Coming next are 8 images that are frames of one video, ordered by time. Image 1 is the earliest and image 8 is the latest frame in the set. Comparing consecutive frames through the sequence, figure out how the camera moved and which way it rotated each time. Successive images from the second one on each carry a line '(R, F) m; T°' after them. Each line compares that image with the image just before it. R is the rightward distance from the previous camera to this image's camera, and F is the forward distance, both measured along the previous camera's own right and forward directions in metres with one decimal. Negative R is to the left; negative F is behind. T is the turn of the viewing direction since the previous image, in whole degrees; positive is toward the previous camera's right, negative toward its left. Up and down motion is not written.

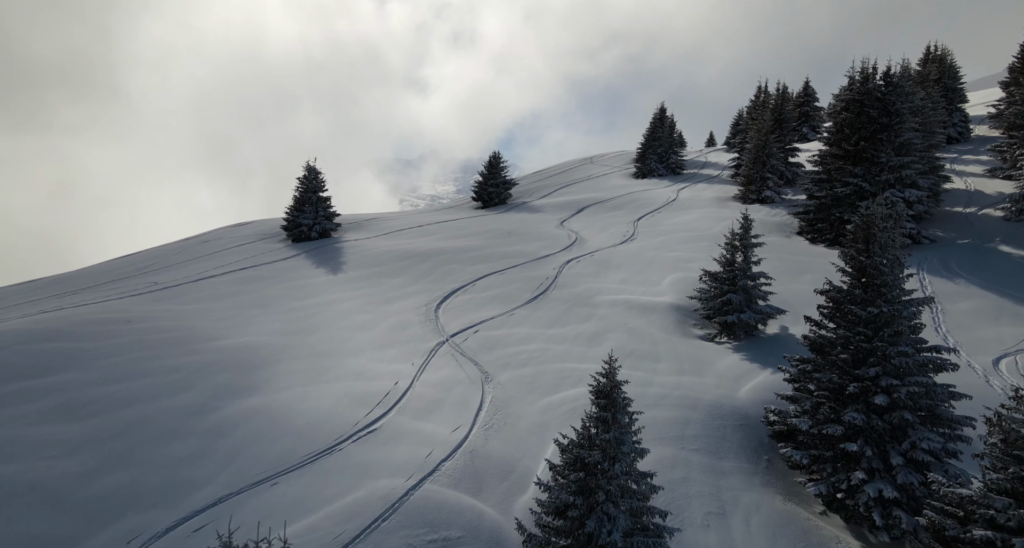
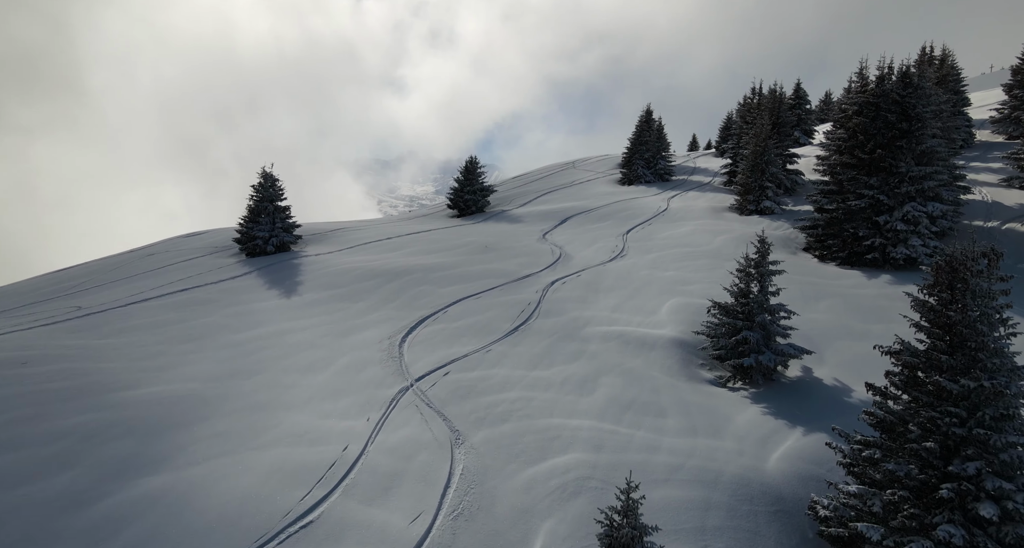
(+0.1, +2.8) m; +2°
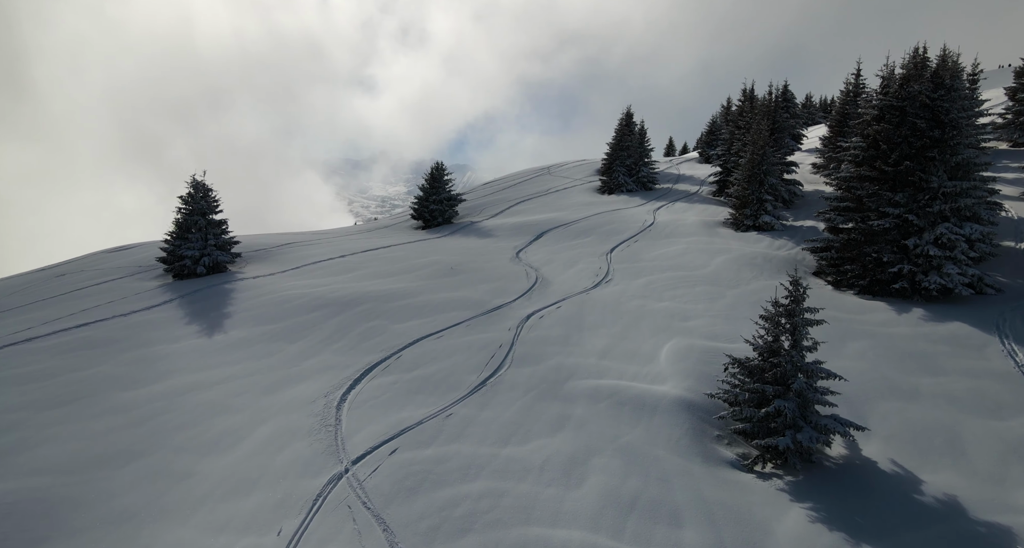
(+0.2, +3.5) m; +3°
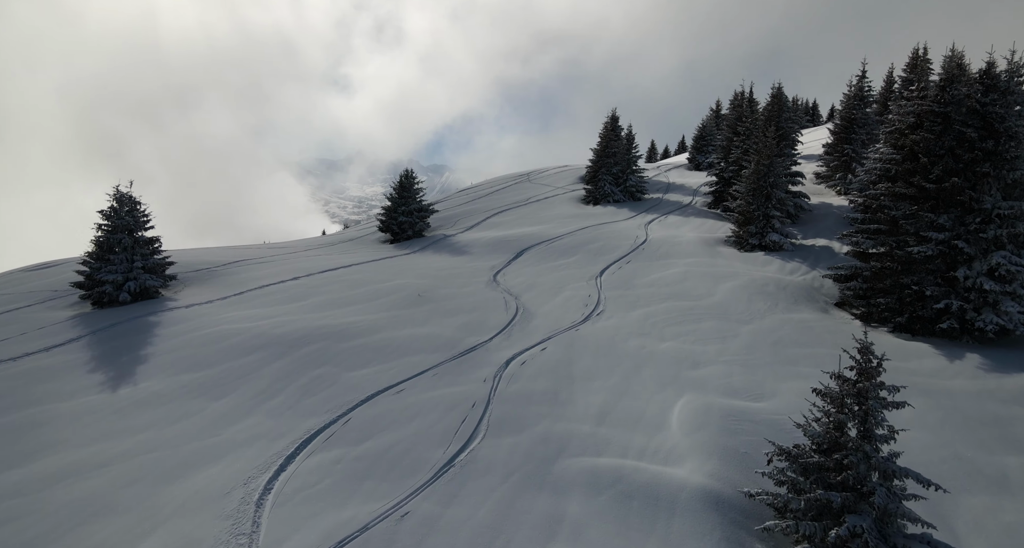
(+0.1, +3.2) m; +2°
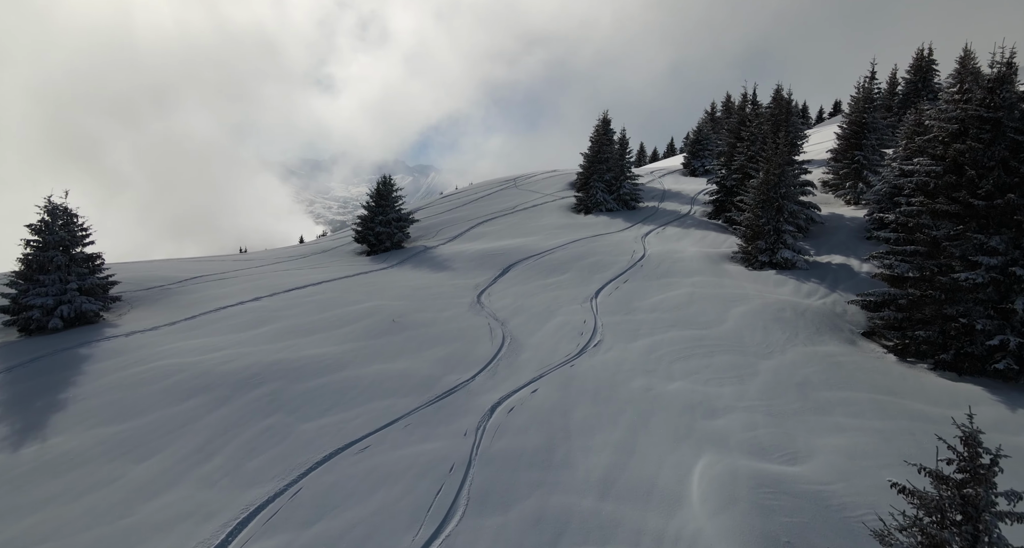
(0.0, +2.3) m; +1°
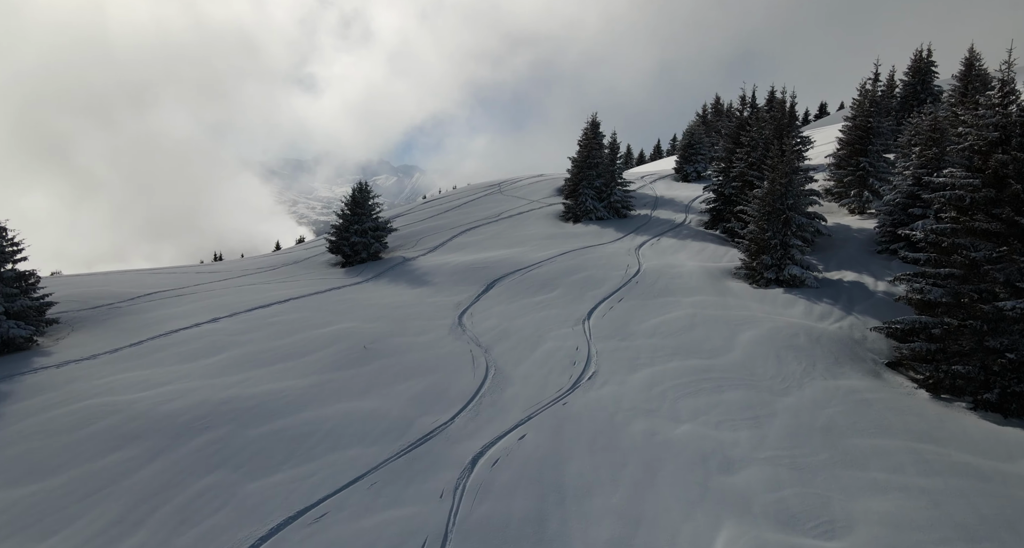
(0.0, +1.9) m; +2°
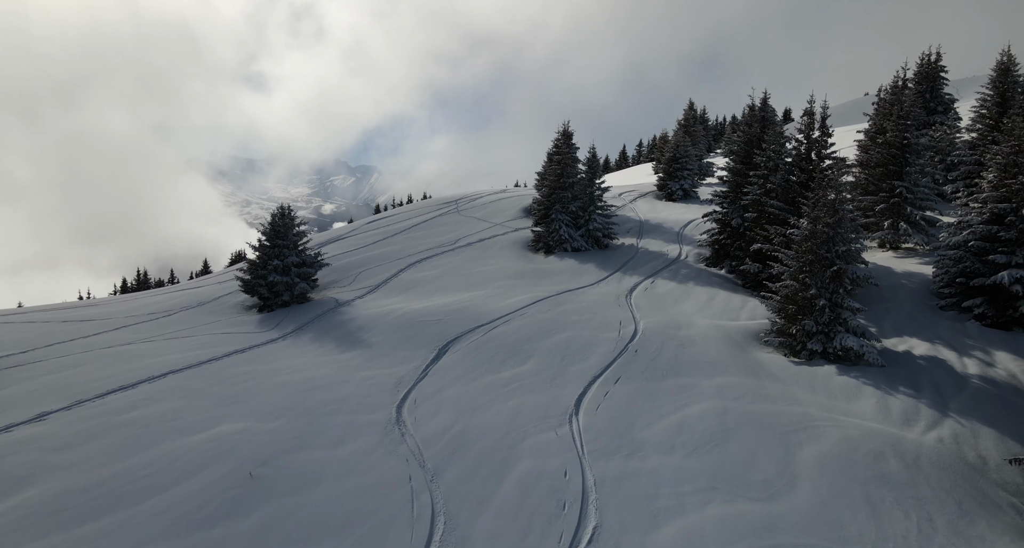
(+0.1, +5.4) m; +4°
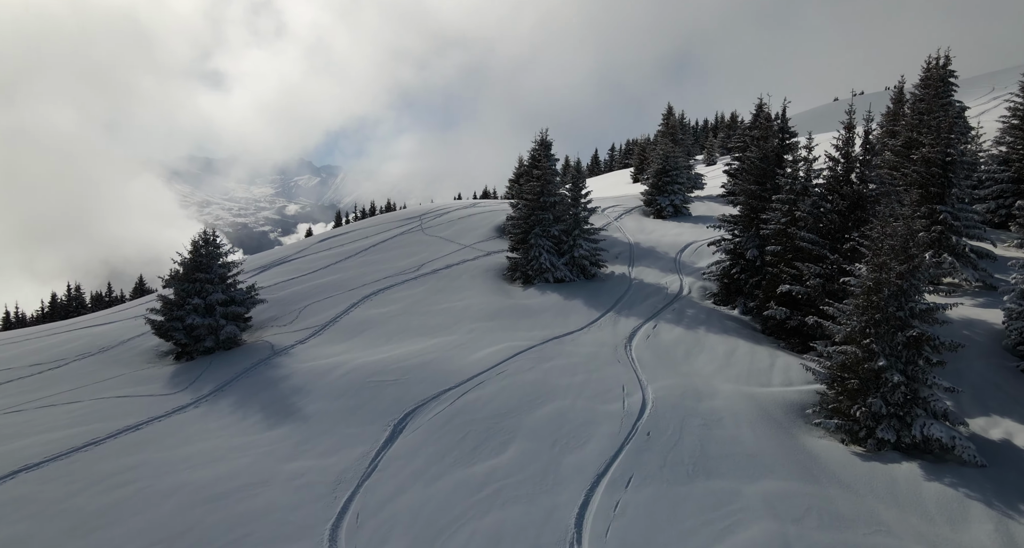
(-0.1, +3.8) m; +3°
